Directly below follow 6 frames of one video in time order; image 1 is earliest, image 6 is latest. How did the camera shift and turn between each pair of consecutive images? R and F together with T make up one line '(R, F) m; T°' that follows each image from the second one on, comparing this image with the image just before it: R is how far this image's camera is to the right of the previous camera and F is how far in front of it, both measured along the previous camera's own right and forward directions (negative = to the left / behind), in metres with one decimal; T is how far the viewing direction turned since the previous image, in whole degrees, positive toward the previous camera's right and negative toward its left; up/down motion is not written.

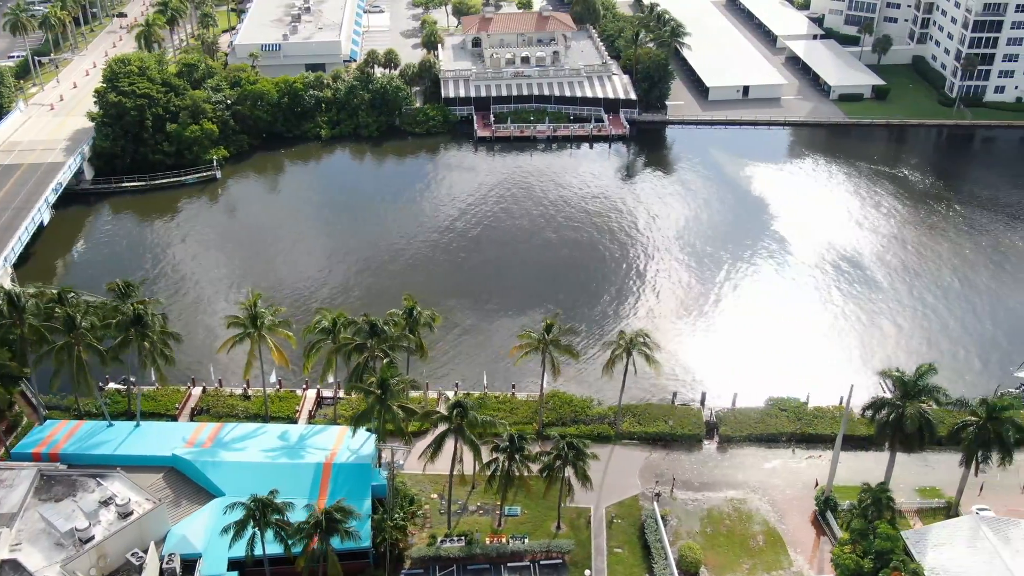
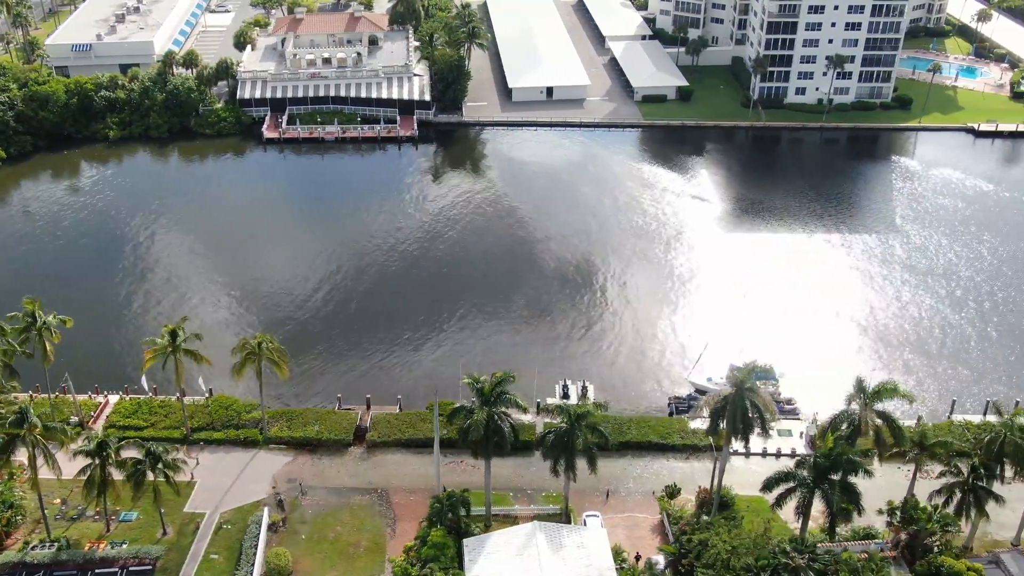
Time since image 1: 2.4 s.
(+21.5, +0.1) m; 0°
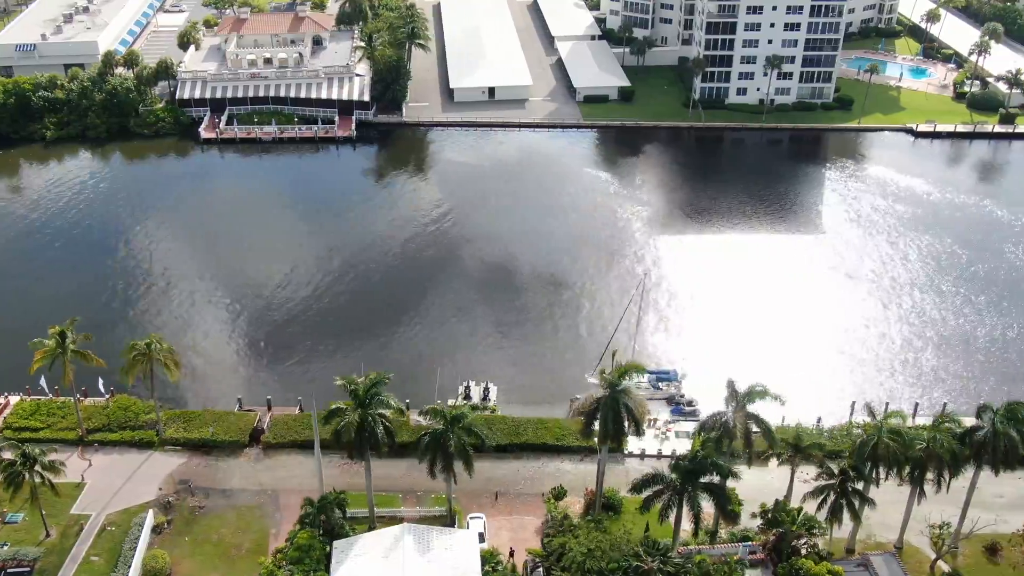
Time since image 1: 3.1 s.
(+6.4, +0.1) m; 0°
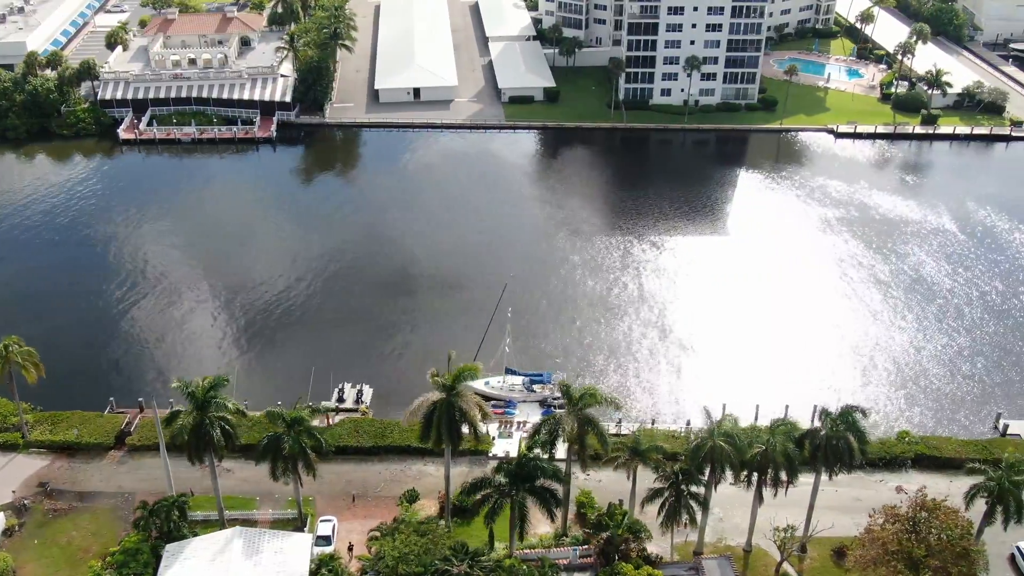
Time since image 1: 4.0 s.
(+8.2, +0.1) m; 0°
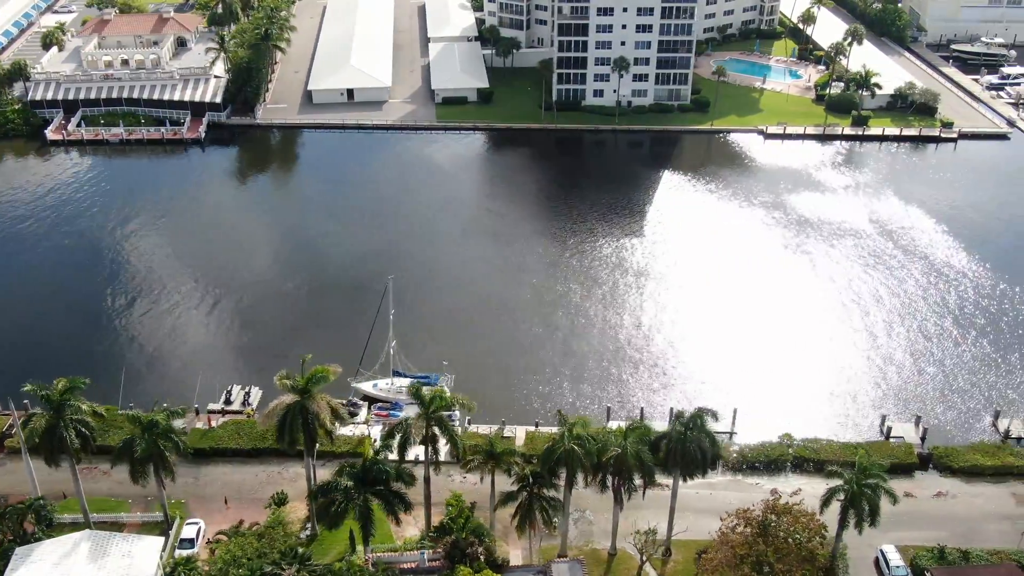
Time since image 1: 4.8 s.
(+7.3, +0.1) m; 0°
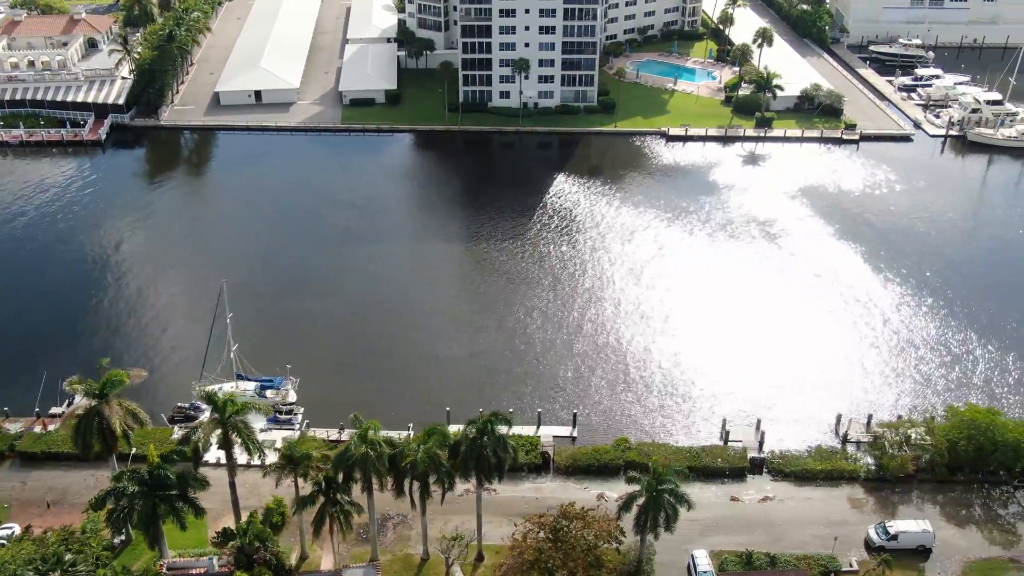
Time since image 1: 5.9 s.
(+10.1, +0.2) m; 0°
